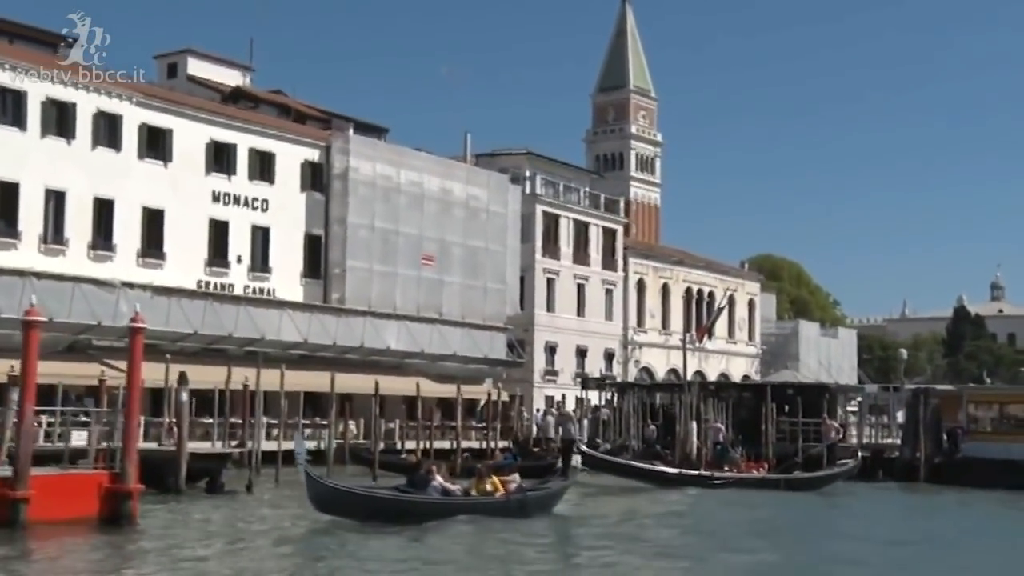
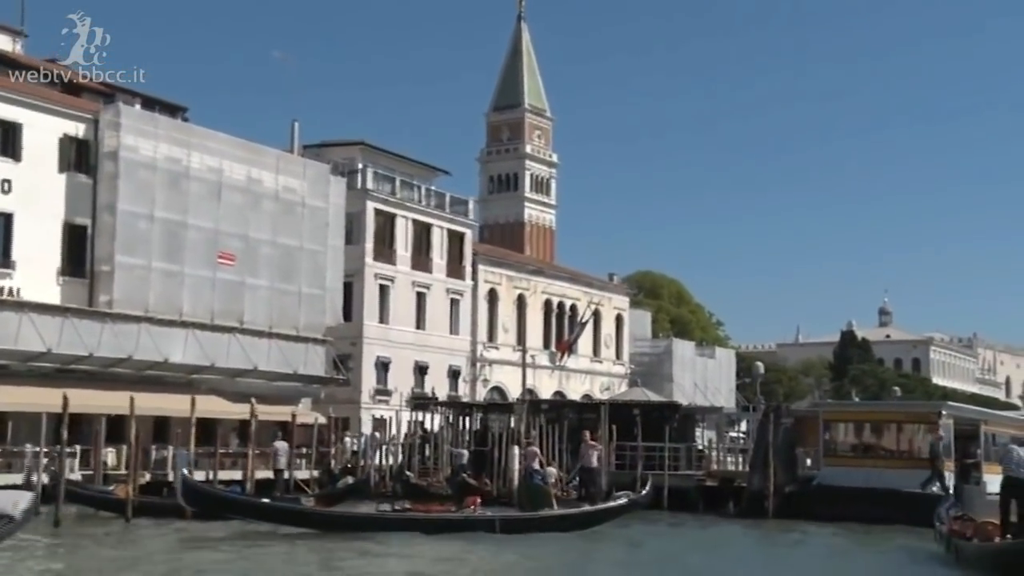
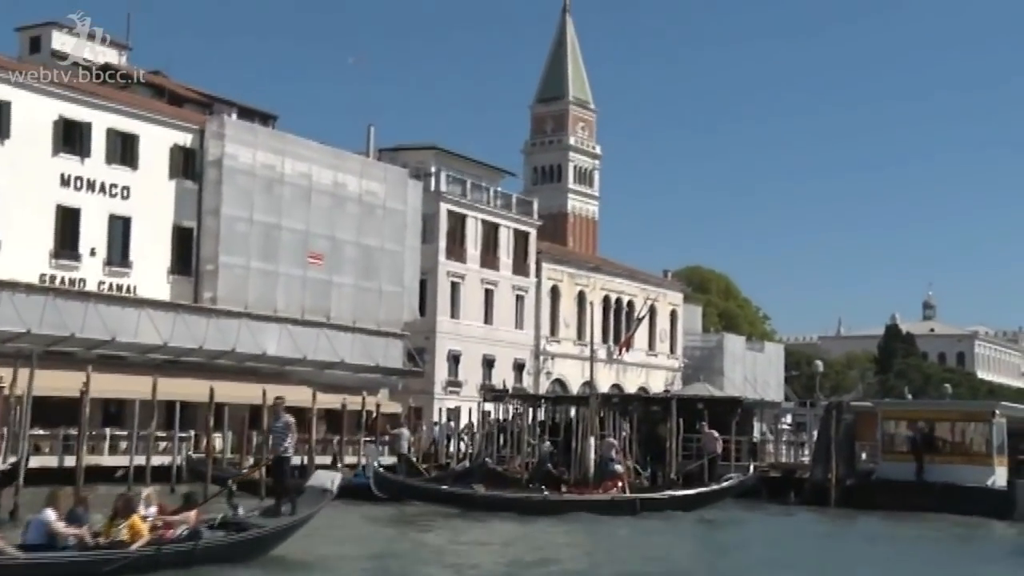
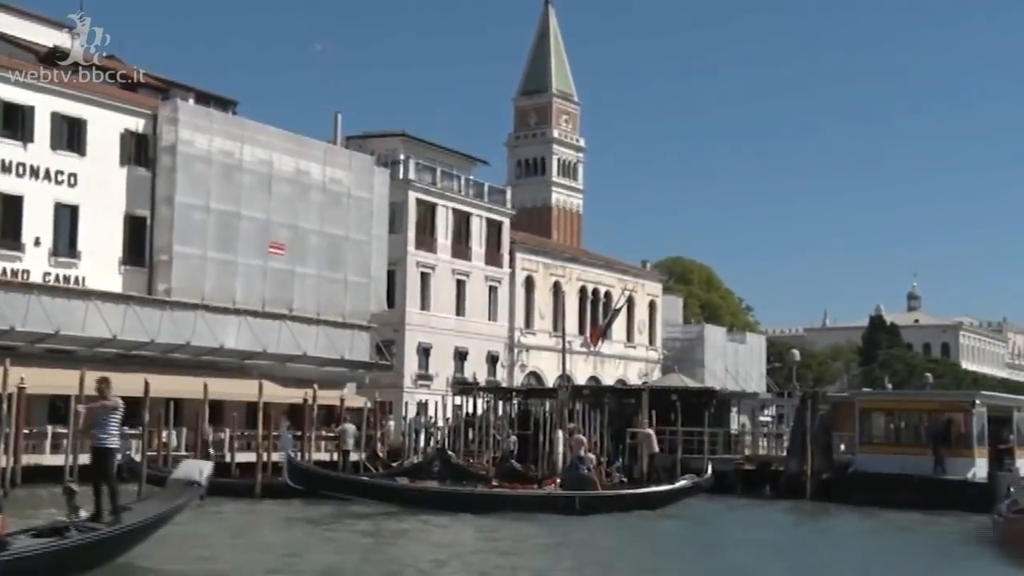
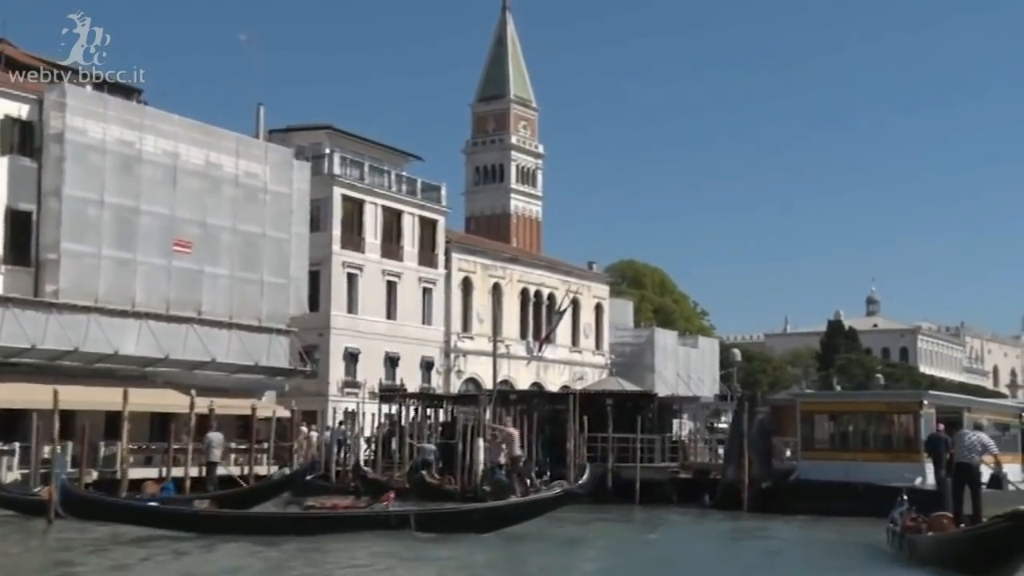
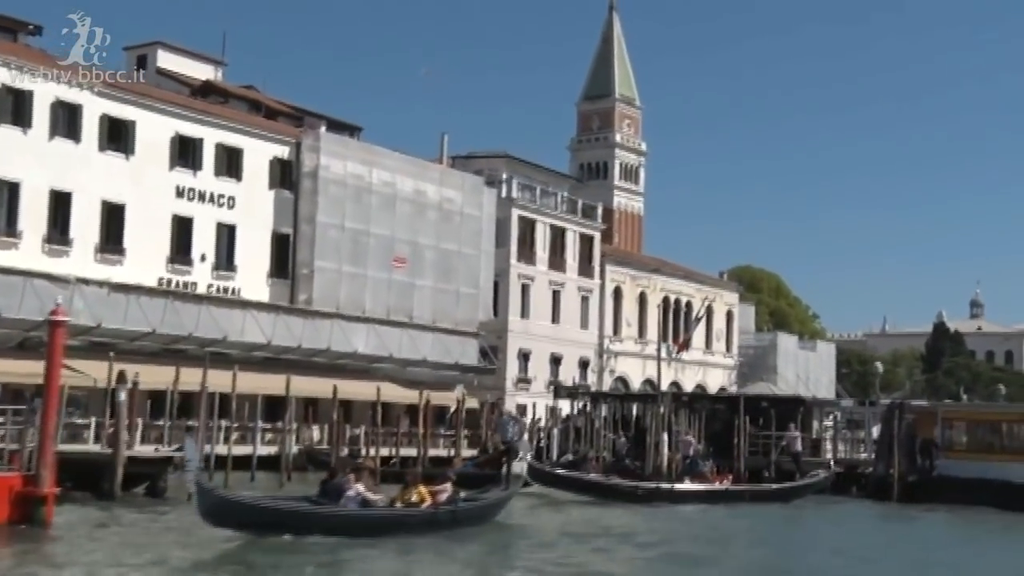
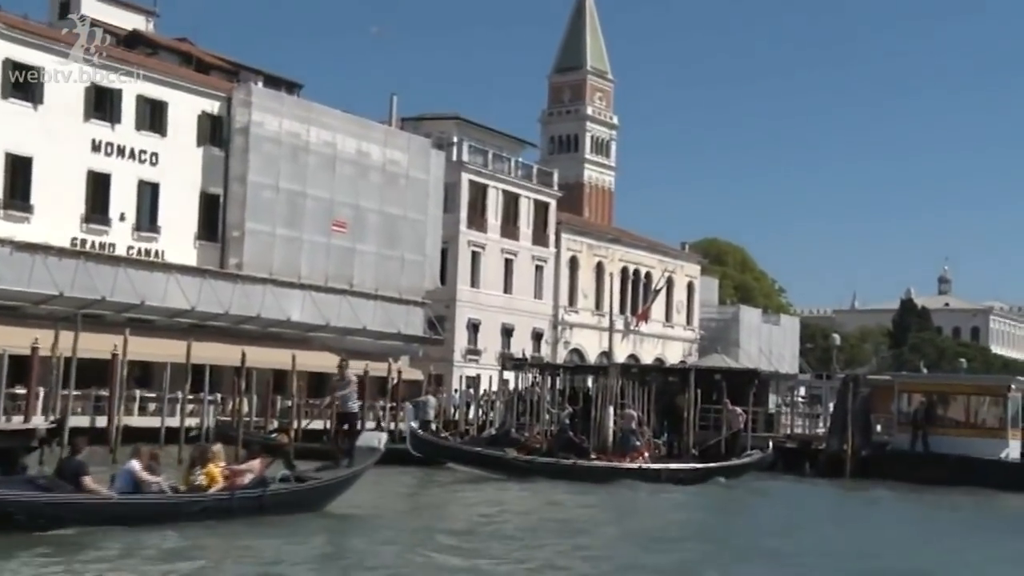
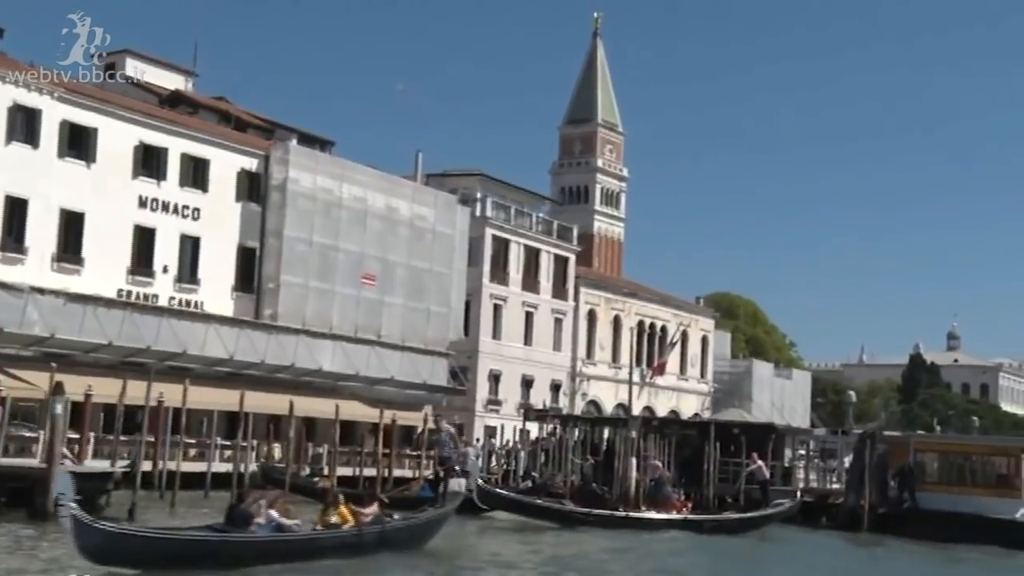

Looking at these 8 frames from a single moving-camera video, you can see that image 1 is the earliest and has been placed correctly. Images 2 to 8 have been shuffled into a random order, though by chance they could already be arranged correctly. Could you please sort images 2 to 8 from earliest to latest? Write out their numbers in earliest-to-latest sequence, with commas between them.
6, 8, 7, 3, 4, 2, 5
